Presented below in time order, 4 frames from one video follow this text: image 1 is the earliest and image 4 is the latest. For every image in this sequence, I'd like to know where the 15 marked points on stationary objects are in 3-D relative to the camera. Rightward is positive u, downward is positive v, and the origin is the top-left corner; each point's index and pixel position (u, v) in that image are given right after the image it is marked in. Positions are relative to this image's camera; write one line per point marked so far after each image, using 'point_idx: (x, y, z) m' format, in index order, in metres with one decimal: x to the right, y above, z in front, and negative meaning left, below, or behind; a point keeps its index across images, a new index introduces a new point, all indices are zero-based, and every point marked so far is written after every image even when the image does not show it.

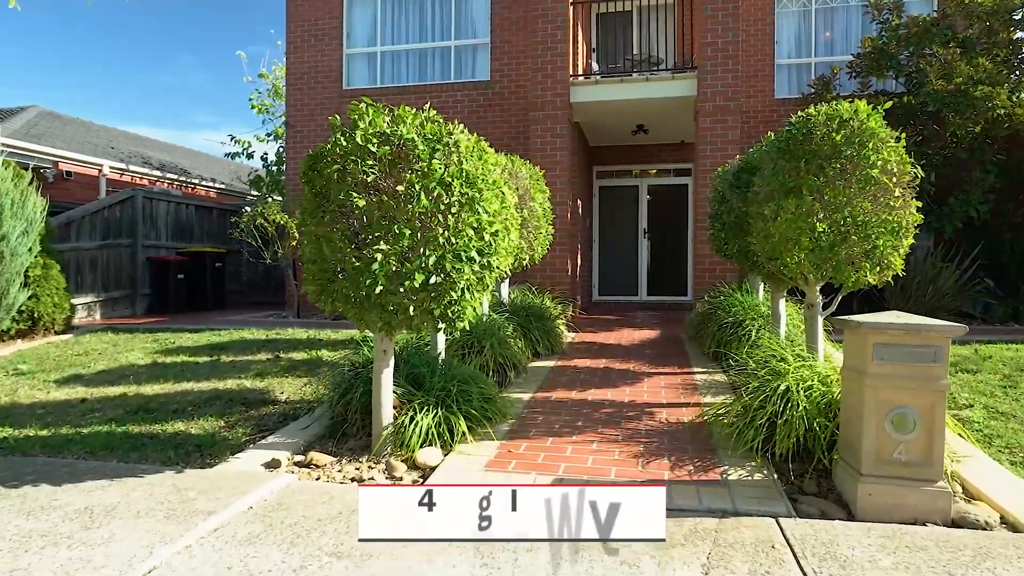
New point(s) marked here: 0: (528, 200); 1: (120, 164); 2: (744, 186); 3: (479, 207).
0: (+0.2, +0.9, +6.9) m
1: (-9.5, +3.0, +16.1) m
2: (+2.3, +1.0, +6.6) m
3: (-0.2, +0.5, +4.1) m
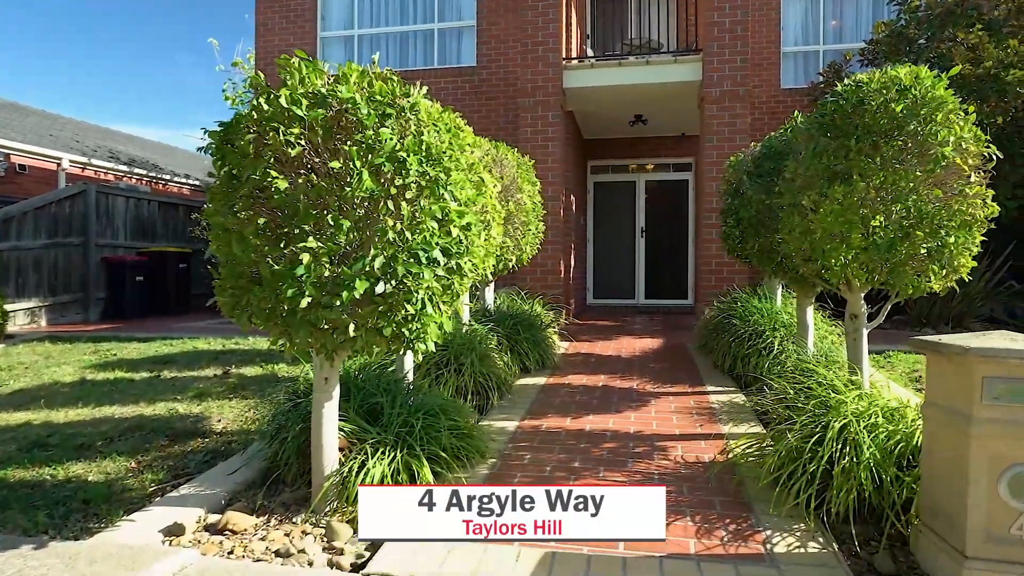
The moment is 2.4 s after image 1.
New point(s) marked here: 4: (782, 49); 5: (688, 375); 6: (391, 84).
0: (0.0, +0.9, +5.9) m
1: (-9.7, +3.0, +15.0) m
2: (+2.2, +0.9, +5.6) m
3: (-0.3, +0.4, +3.1) m
4: (+4.3, +3.8, +10.6) m
5: (+1.7, -0.9, +6.5) m
6: (-0.6, +1.0, +3.2) m
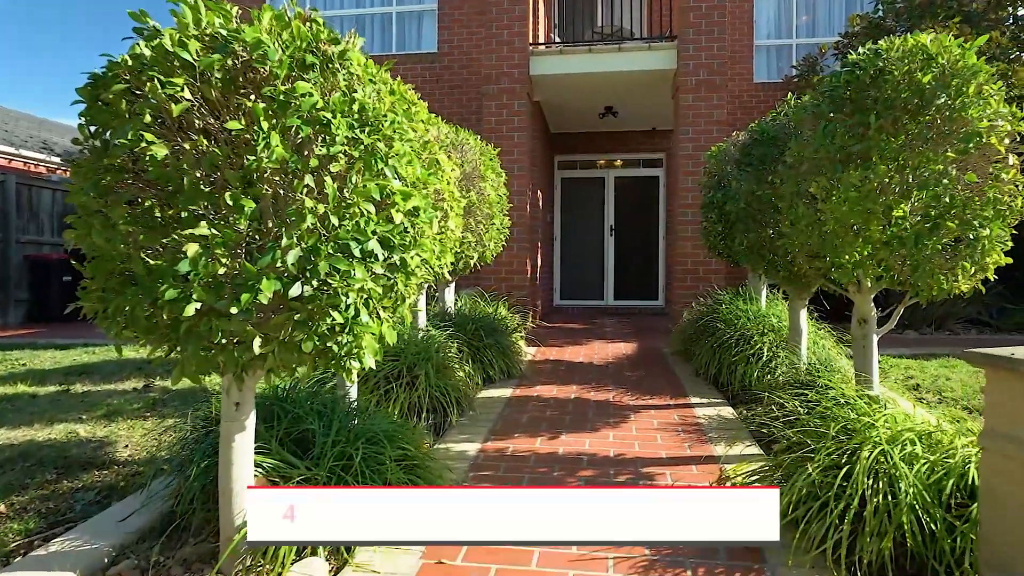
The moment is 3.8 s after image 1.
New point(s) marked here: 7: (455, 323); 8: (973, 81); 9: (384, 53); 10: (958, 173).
0: (-0.3, +0.9, +5.3) m
1: (-10.5, +2.9, +13.8) m
2: (+1.9, +0.9, +5.0) m
3: (-0.5, +0.4, +2.4) m
4: (+3.7, +3.8, +10.2) m
5: (+1.4, -0.9, +6.0) m
6: (-0.7, +1.0, +2.5) m
7: (-0.5, -0.3, +6.1) m
8: (+2.3, +1.0, +3.3) m
9: (-1.9, +3.6, +10.0) m
10: (+2.2, +0.6, +3.3) m
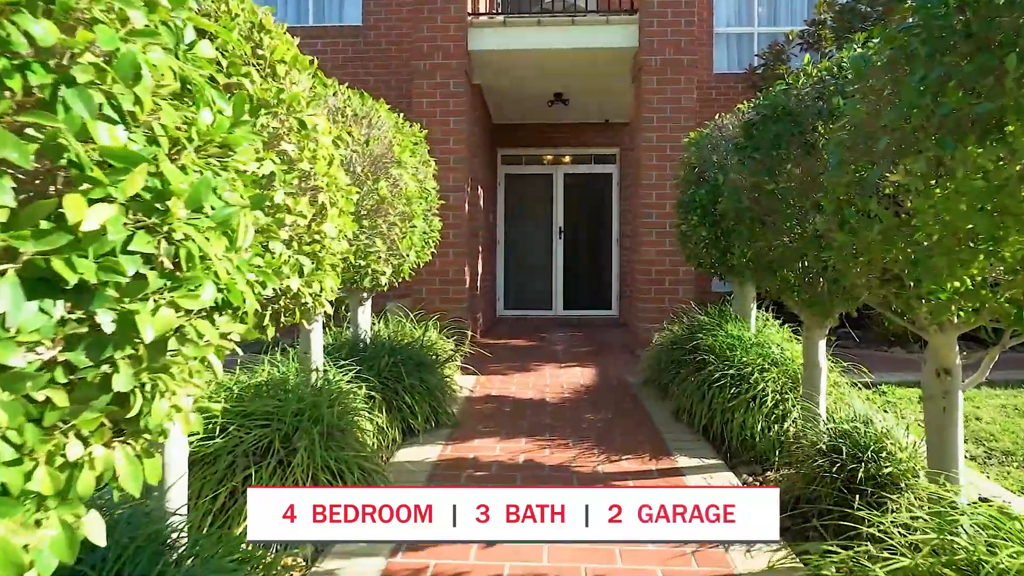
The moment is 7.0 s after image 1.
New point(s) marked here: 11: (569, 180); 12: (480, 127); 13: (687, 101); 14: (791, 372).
0: (-0.7, +0.7, +3.8) m
1: (-11.6, +2.7, +11.5) m
2: (+1.5, +0.8, +3.8) m
3: (-0.6, +0.3, +0.9) m
4: (+2.9, +3.6, +9.0) m
5: (+0.9, -1.0, +4.6) m
6: (-0.9, +0.8, +1.0) m
7: (-1.0, -0.5, +4.6) m
8: (+2.0, +0.9, +2.0) m
9: (-2.8, +3.4, +8.4) m
10: (+2.0, +0.4, +2.1) m
11: (+0.9, +1.6, +10.1) m
12: (-0.4, +2.1, +8.7) m
13: (+2.0, +2.1, +7.5) m
14: (+1.8, -0.5, +4.4) m
